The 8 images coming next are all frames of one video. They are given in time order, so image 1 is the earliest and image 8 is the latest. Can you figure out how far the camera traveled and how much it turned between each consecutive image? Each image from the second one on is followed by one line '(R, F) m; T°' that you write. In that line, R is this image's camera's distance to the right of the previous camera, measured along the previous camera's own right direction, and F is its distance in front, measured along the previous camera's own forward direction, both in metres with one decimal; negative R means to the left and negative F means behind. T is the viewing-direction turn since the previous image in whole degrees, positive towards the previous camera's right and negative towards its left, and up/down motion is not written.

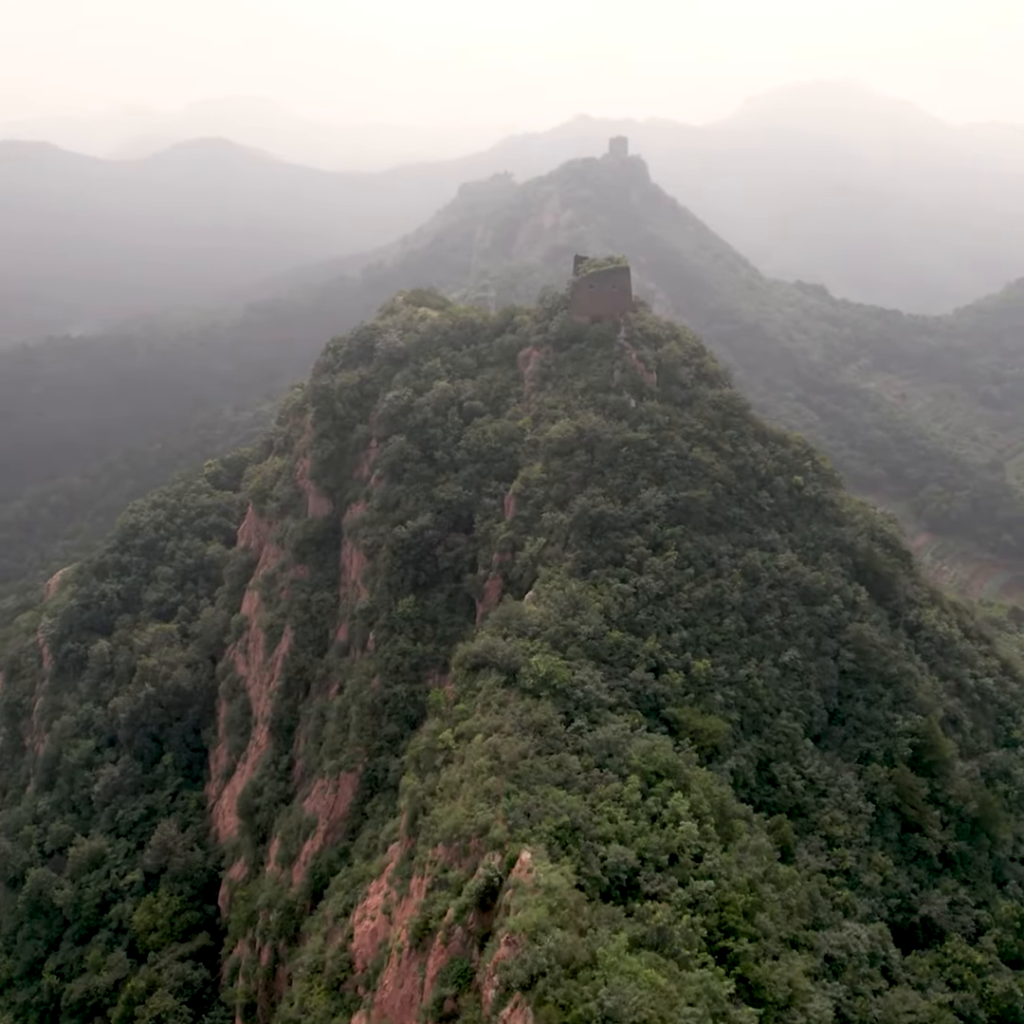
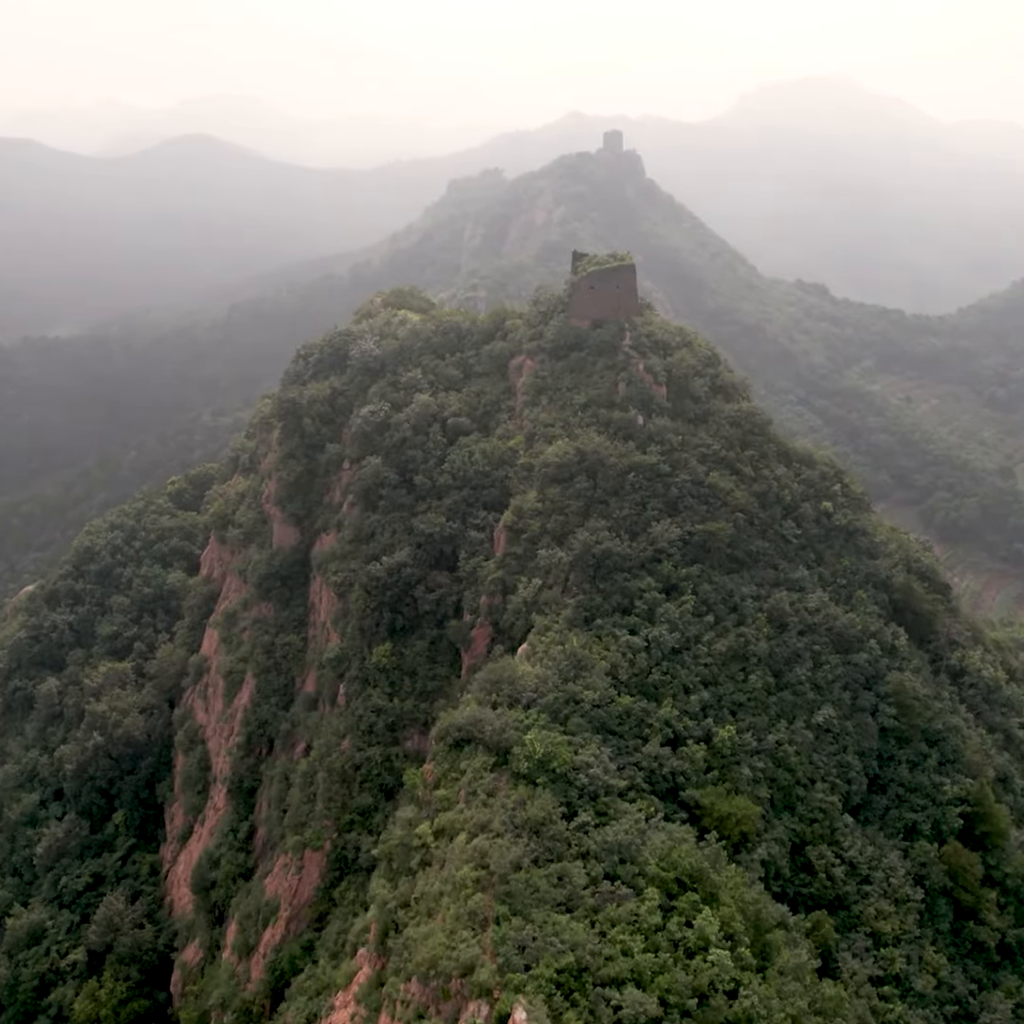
(0.0, +2.8) m; 0°
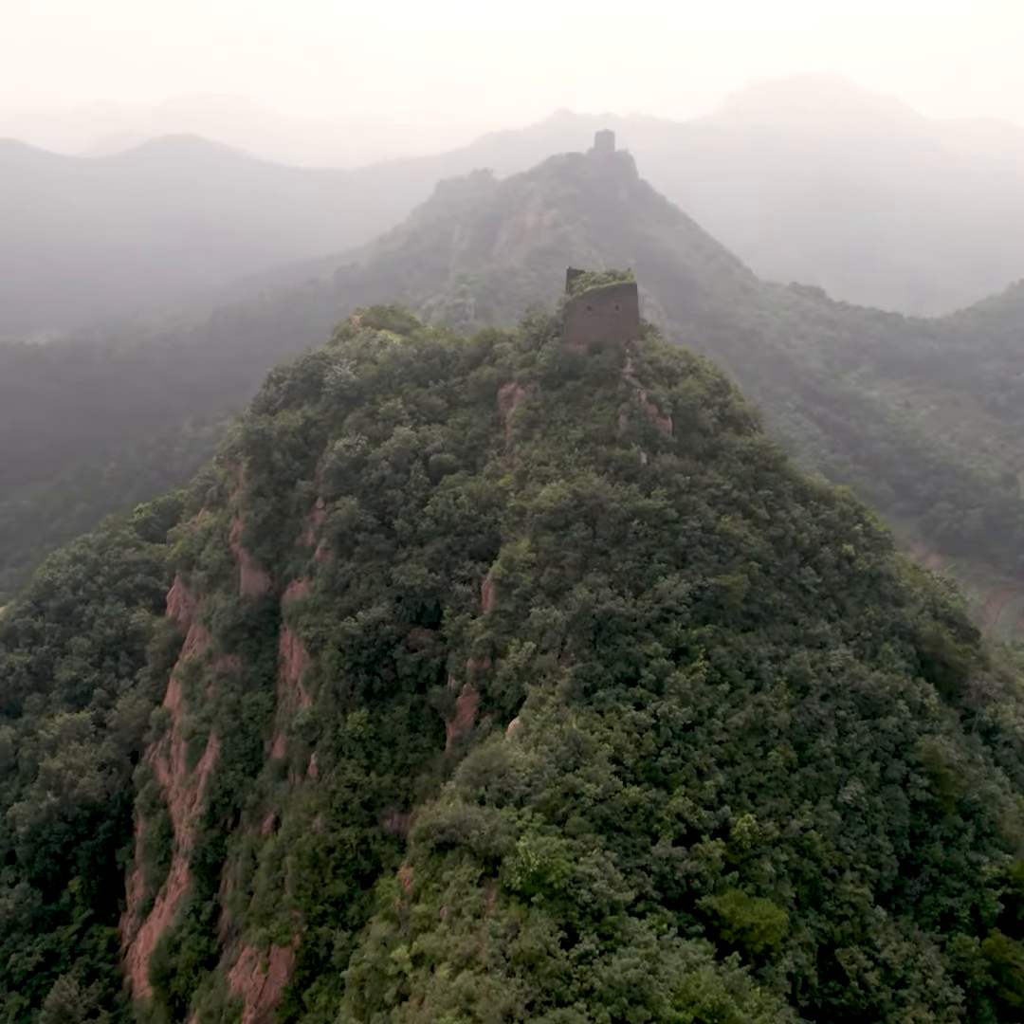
(0.0, +1.9) m; 0°
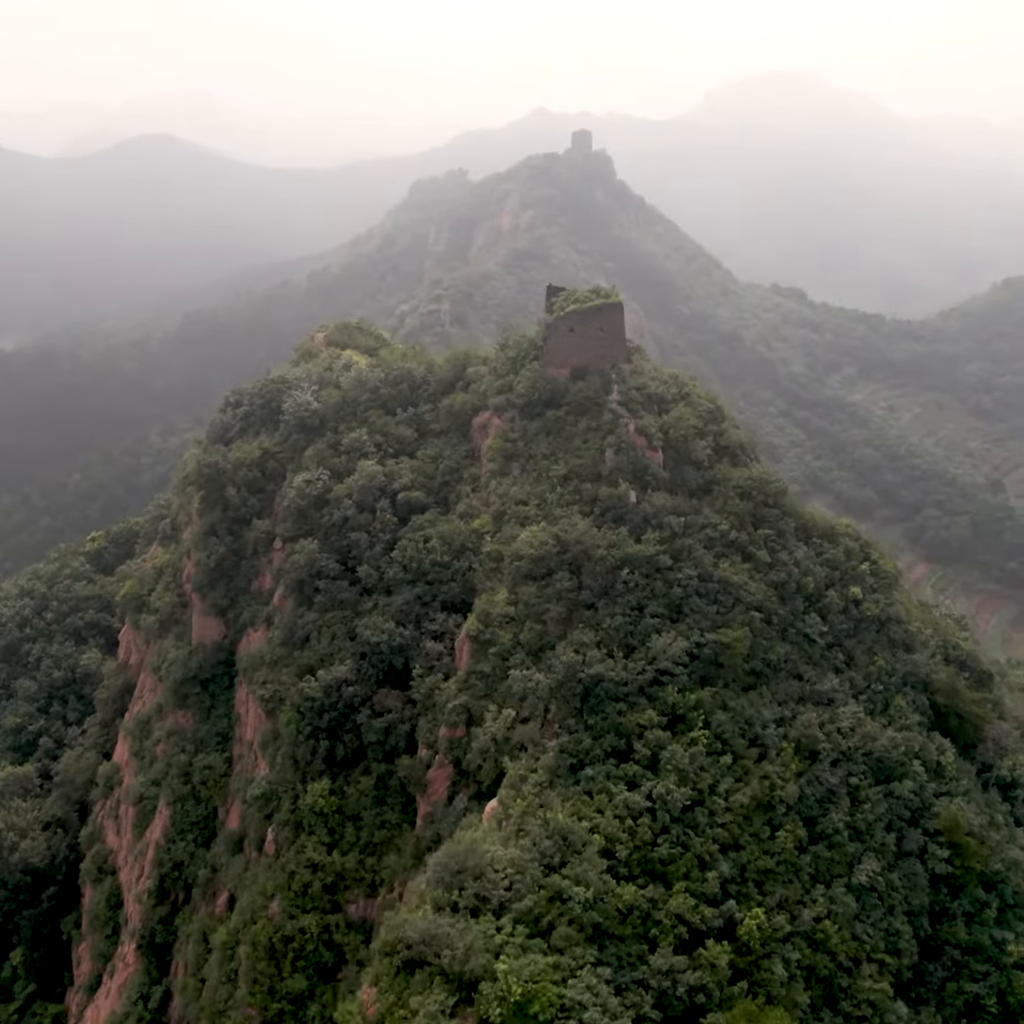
(0.0, +1.6) m; +1°
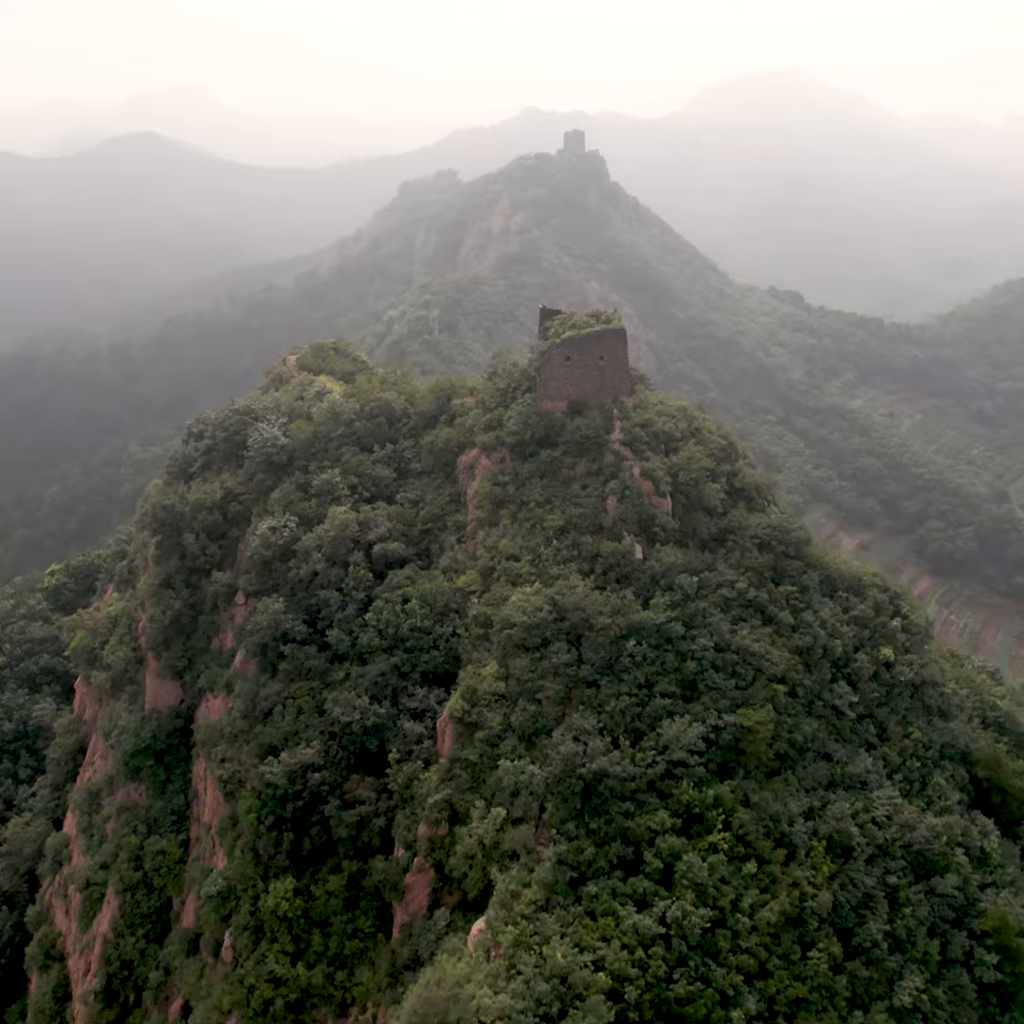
(0.0, +1.9) m; 0°
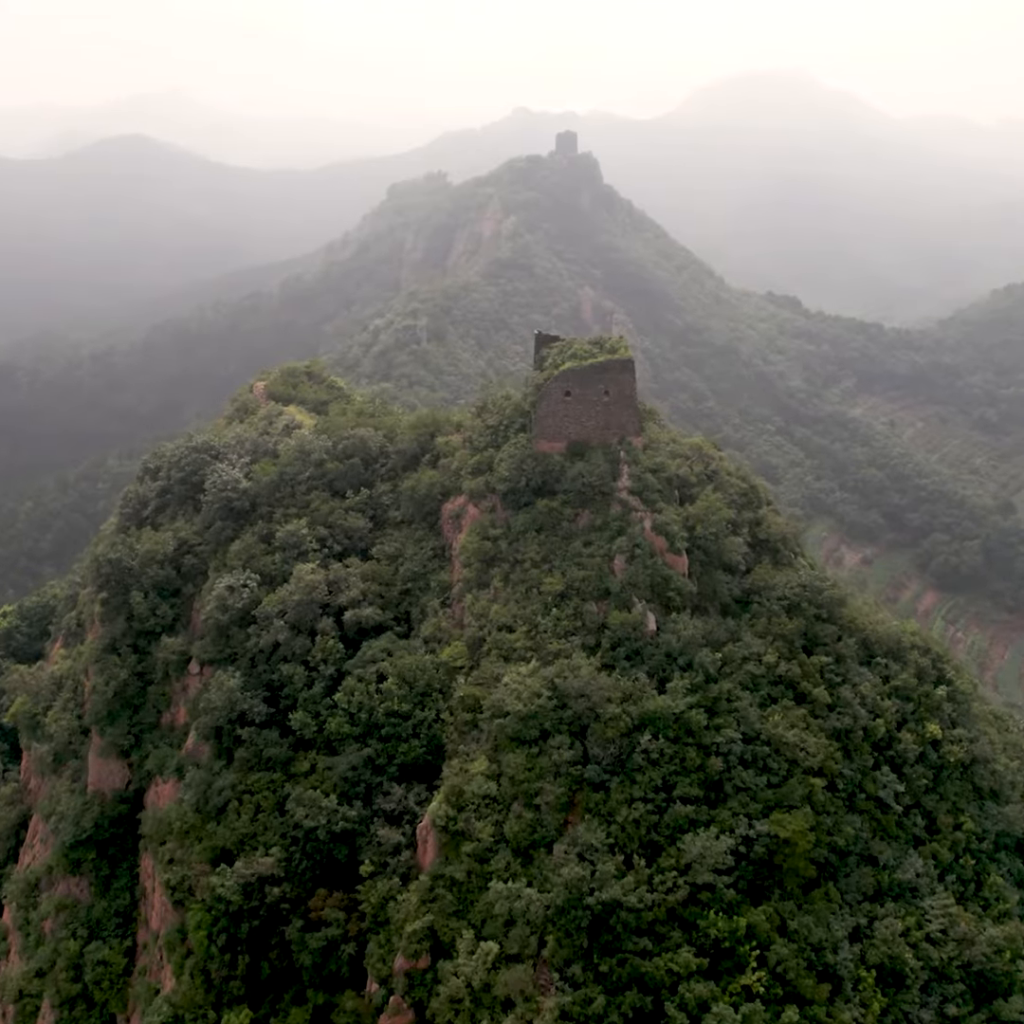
(0.0, +2.0) m; 0°
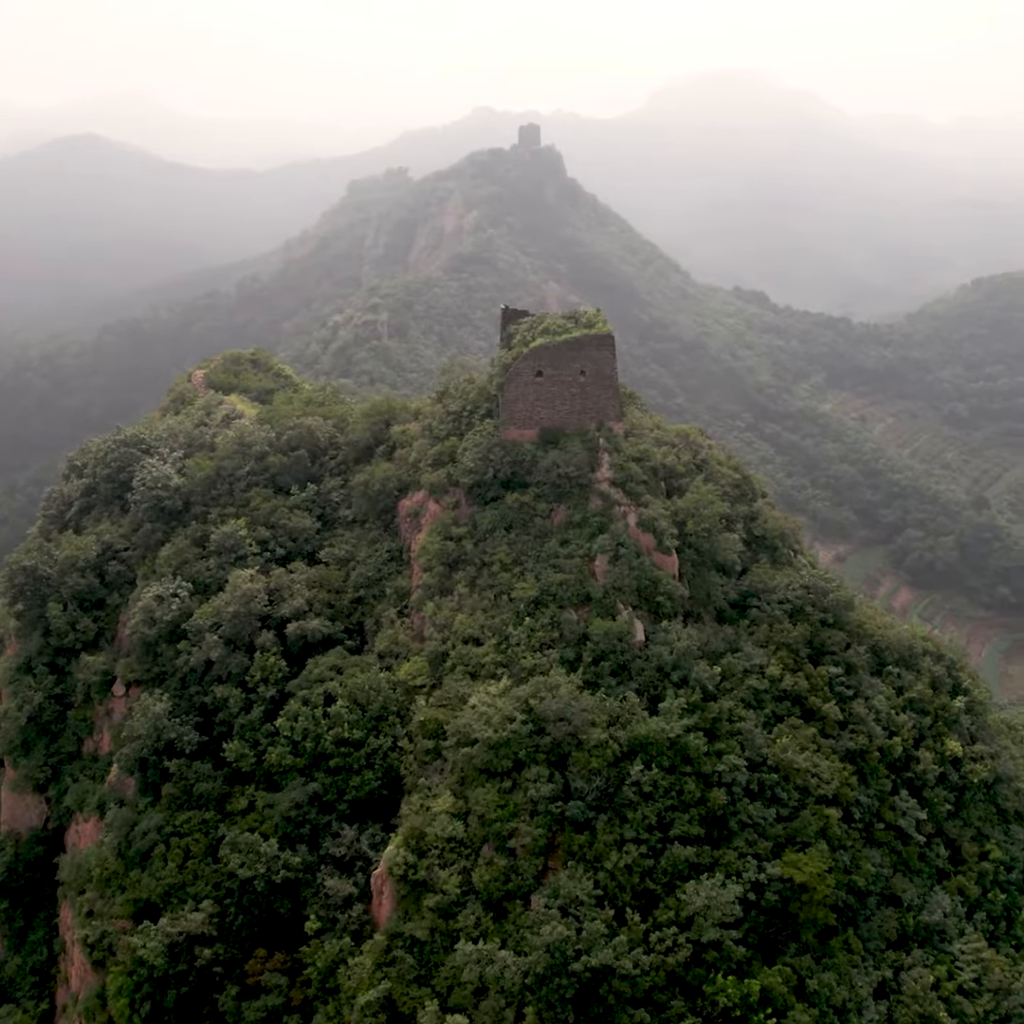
(0.0, +1.6) m; +2°
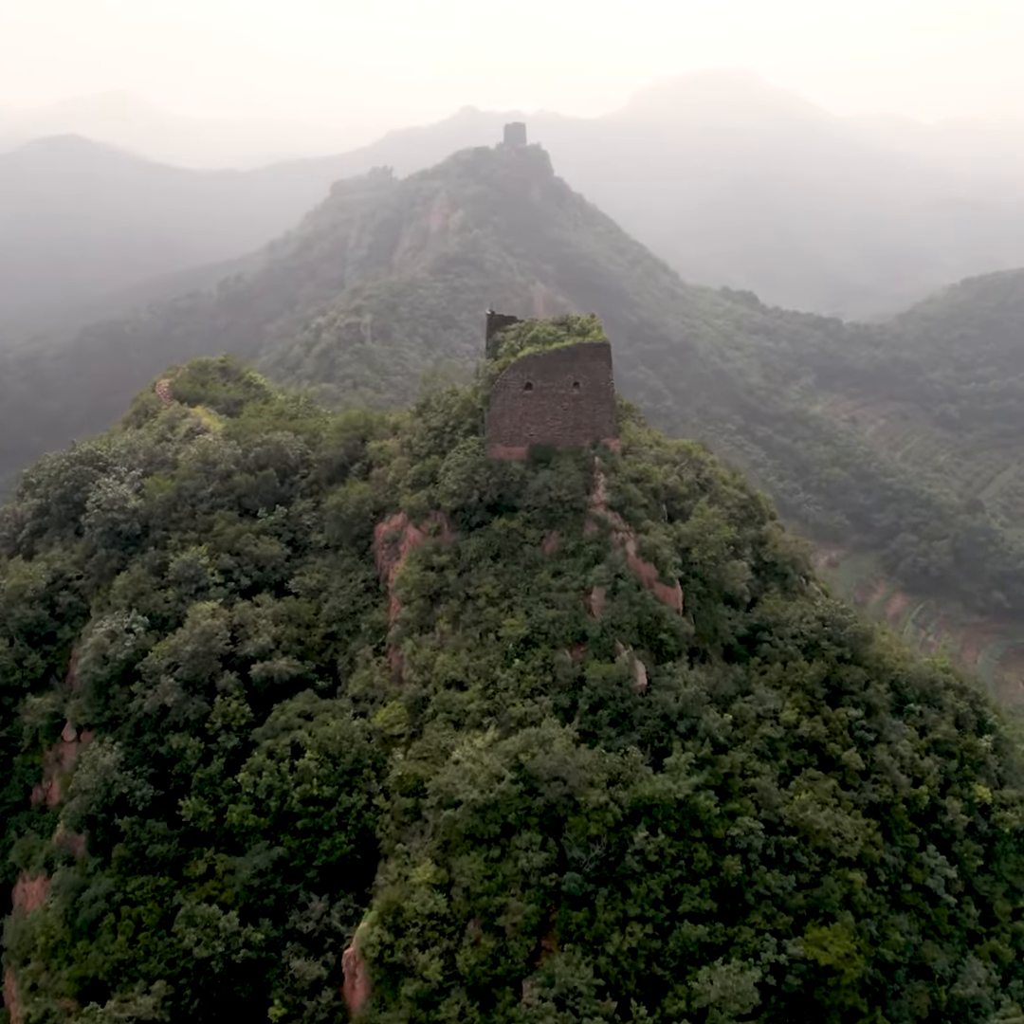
(0.0, +1.1) m; +1°
